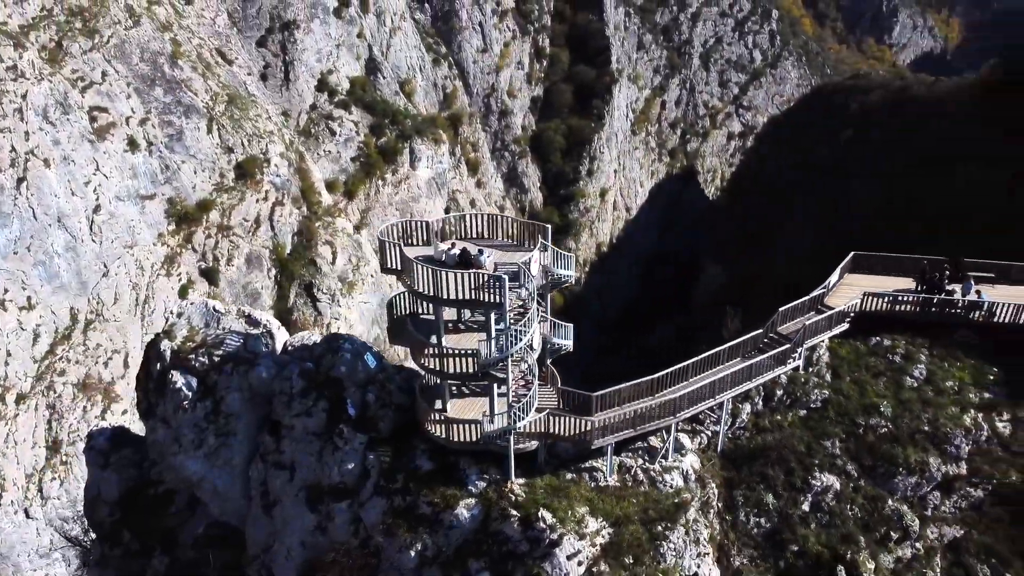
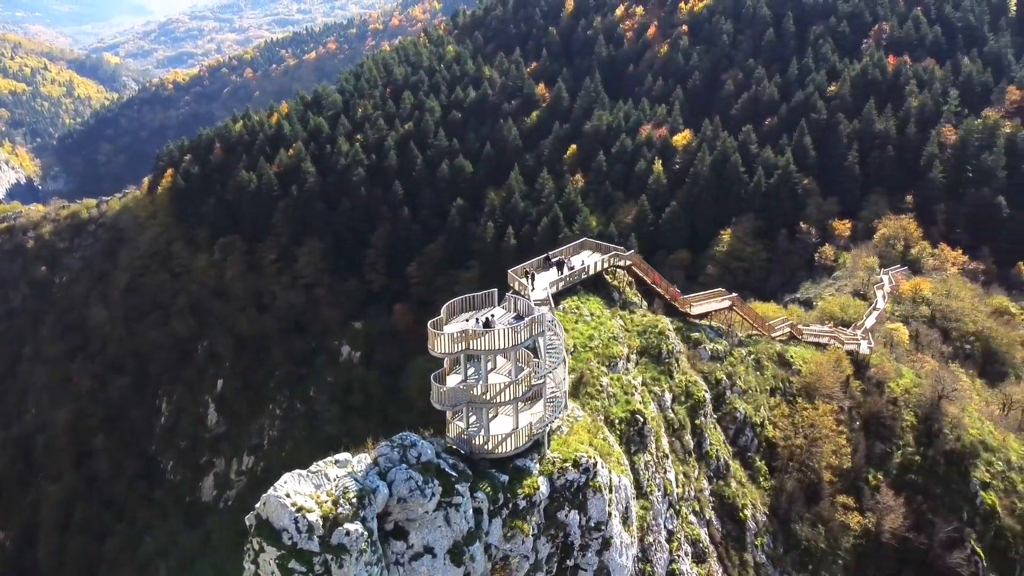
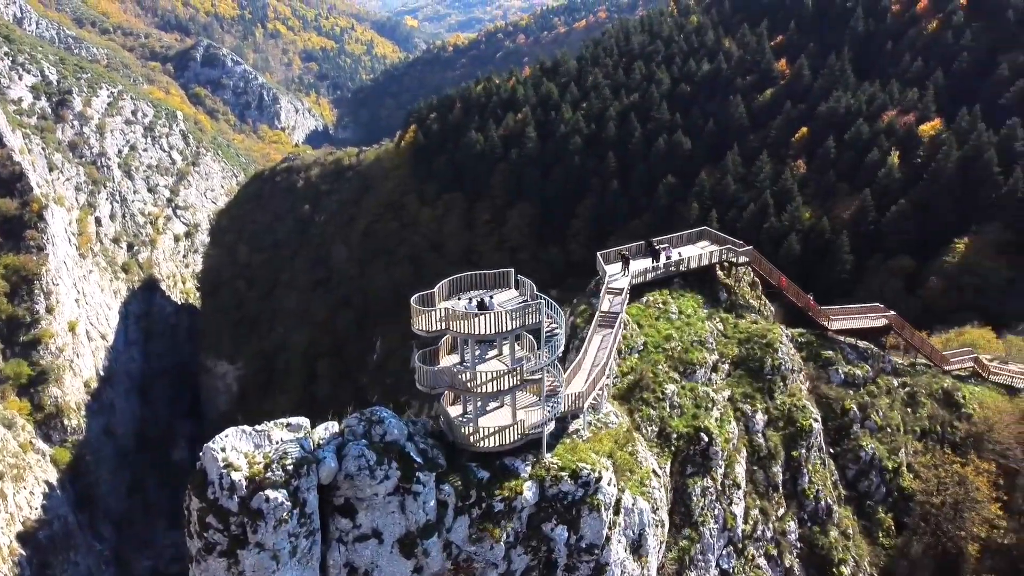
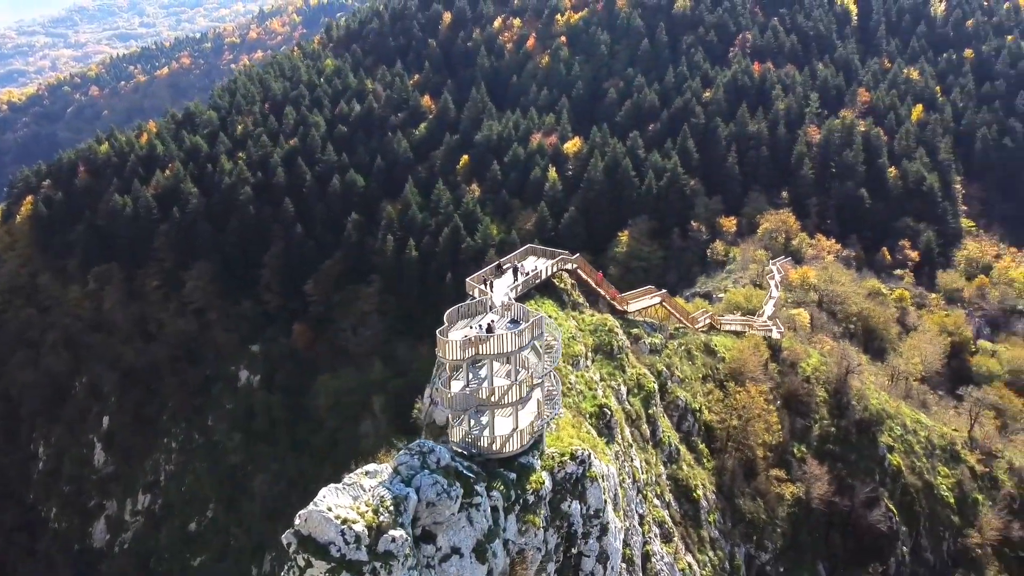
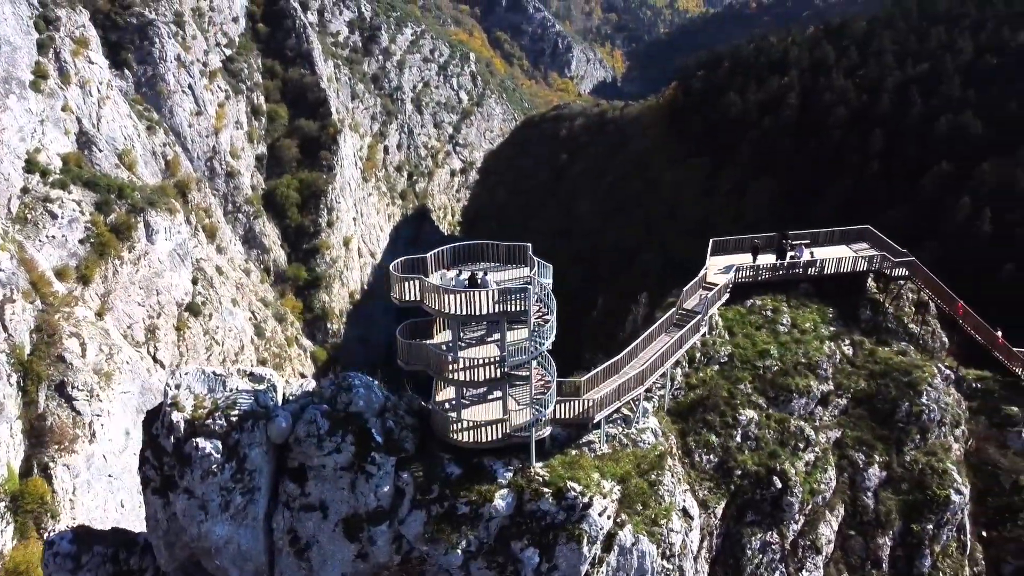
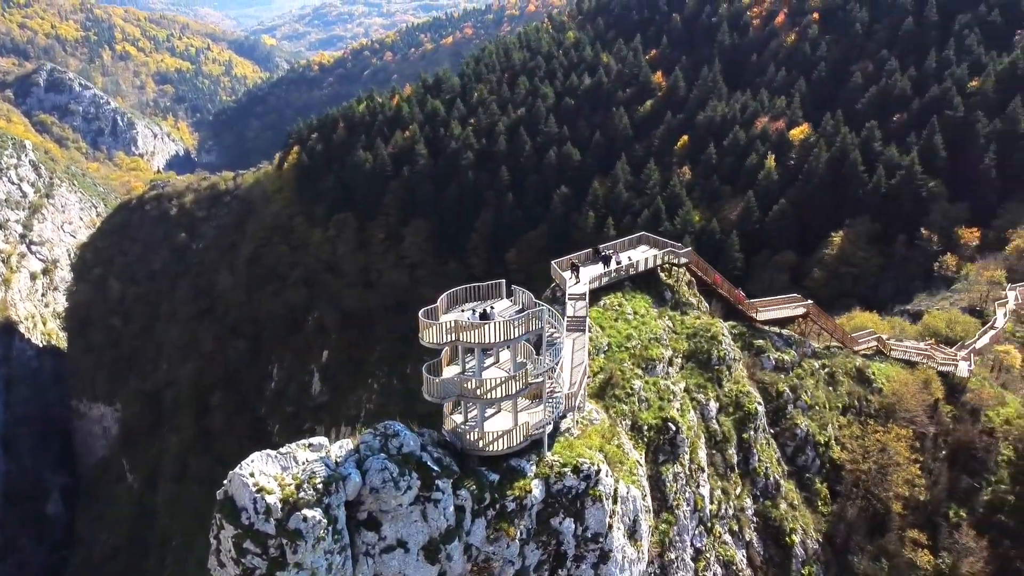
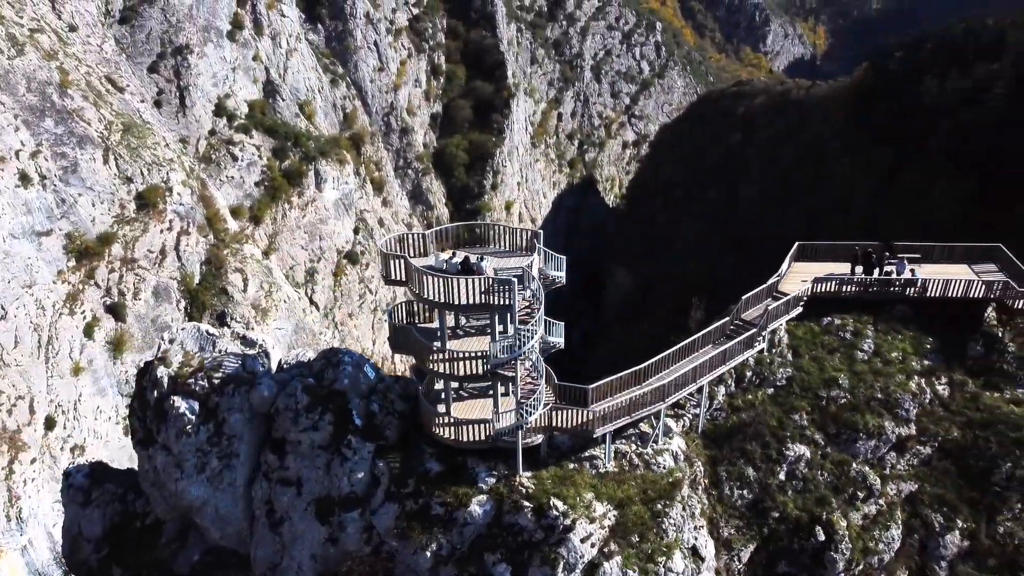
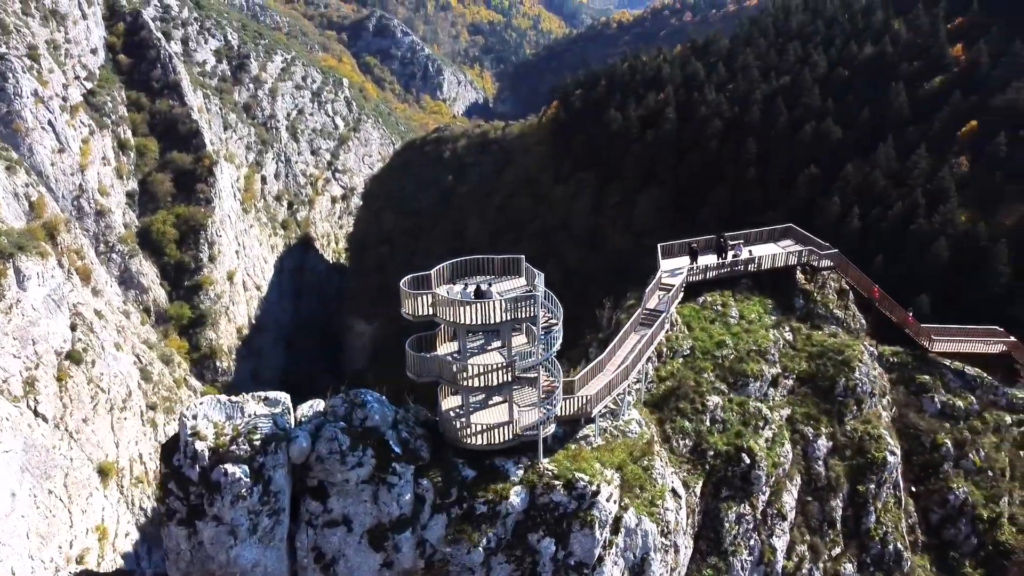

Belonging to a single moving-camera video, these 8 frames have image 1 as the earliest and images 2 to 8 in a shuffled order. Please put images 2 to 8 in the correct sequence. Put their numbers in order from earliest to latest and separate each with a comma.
7, 5, 8, 3, 6, 2, 4
